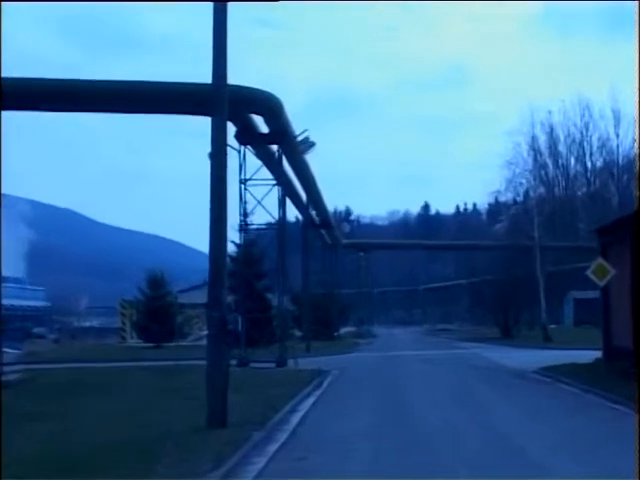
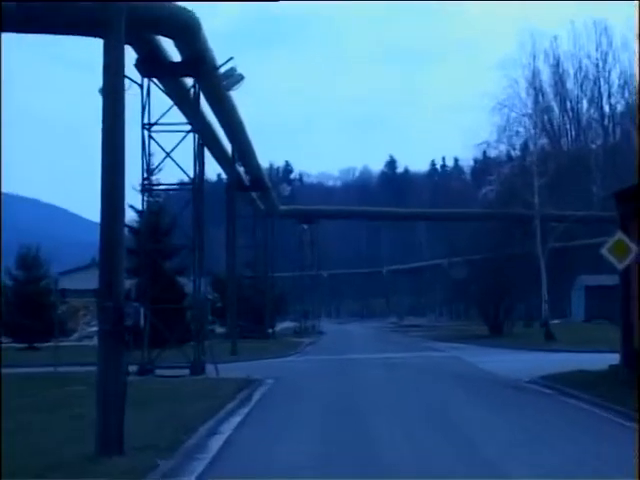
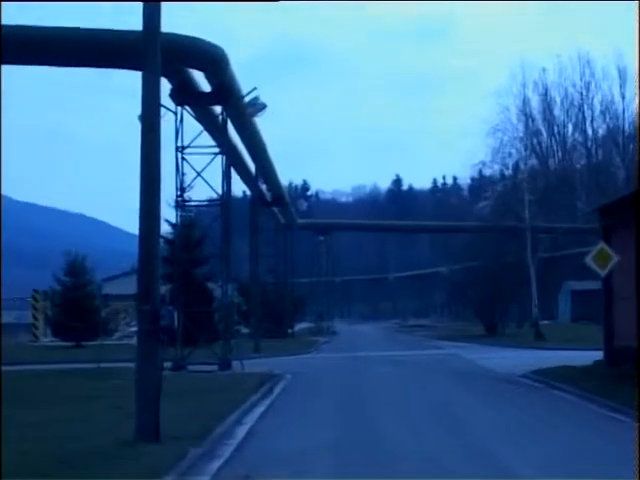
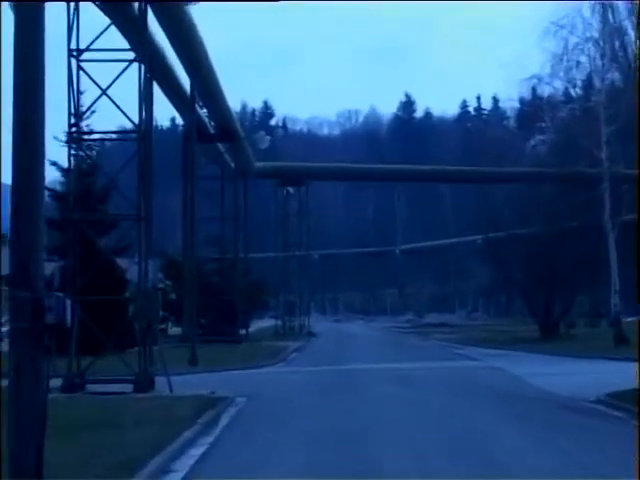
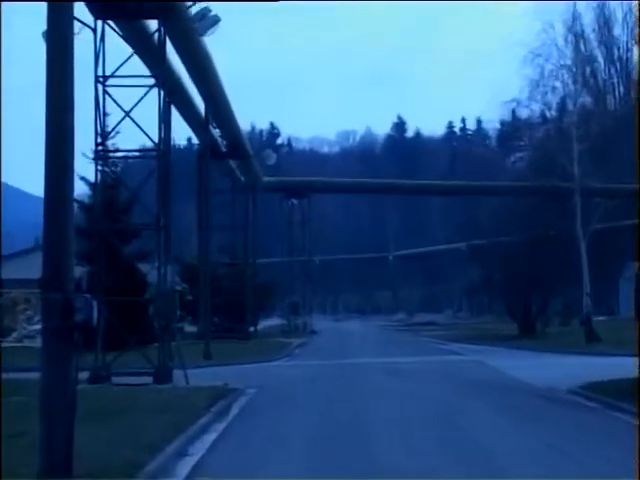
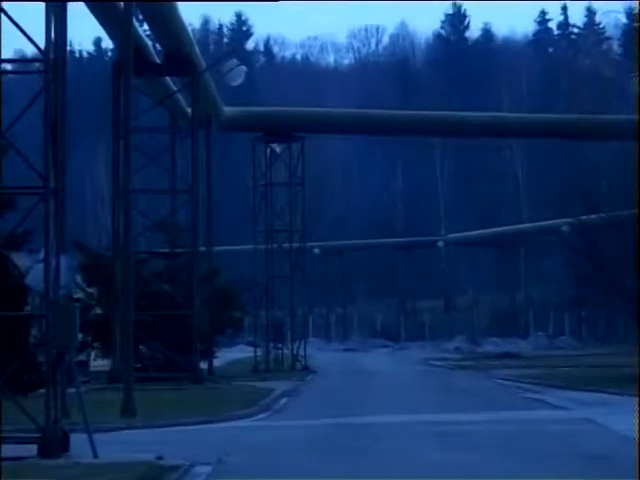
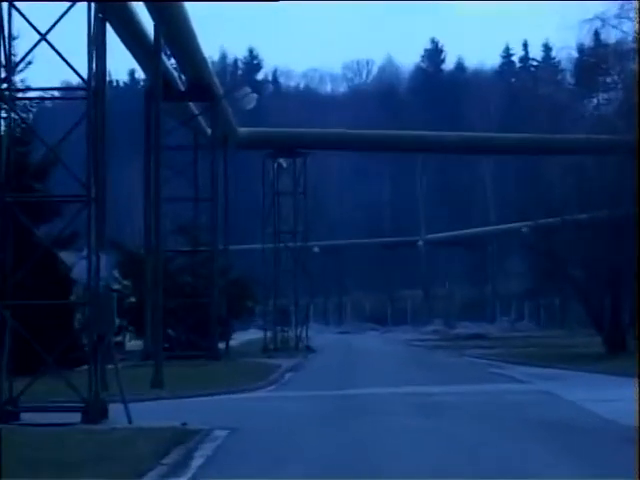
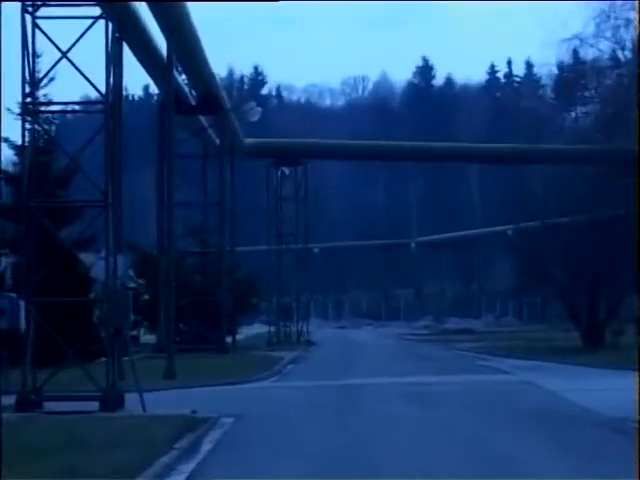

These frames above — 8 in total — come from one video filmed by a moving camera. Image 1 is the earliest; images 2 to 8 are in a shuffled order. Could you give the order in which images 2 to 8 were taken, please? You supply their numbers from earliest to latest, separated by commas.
3, 2, 5, 4, 8, 7, 6
